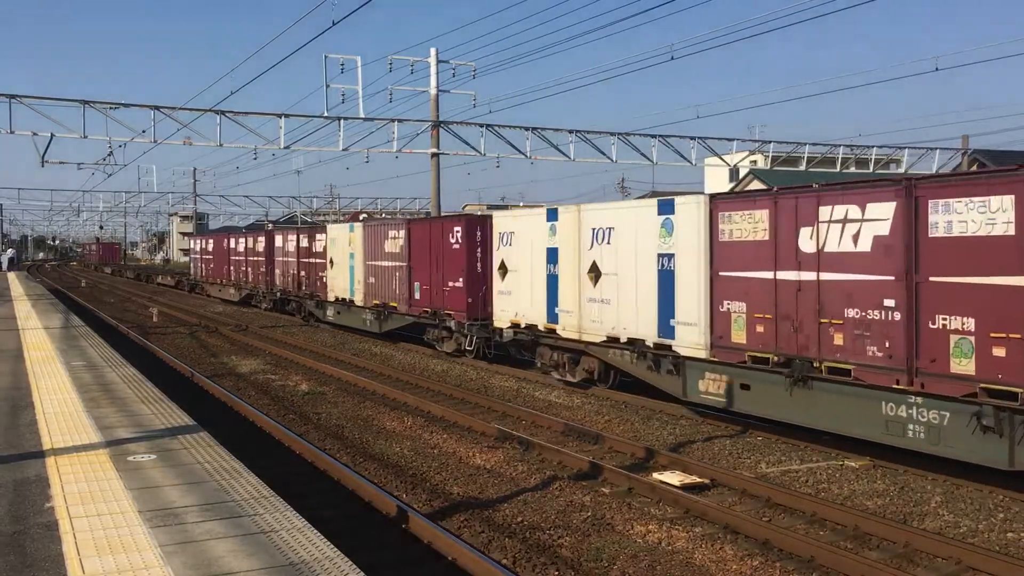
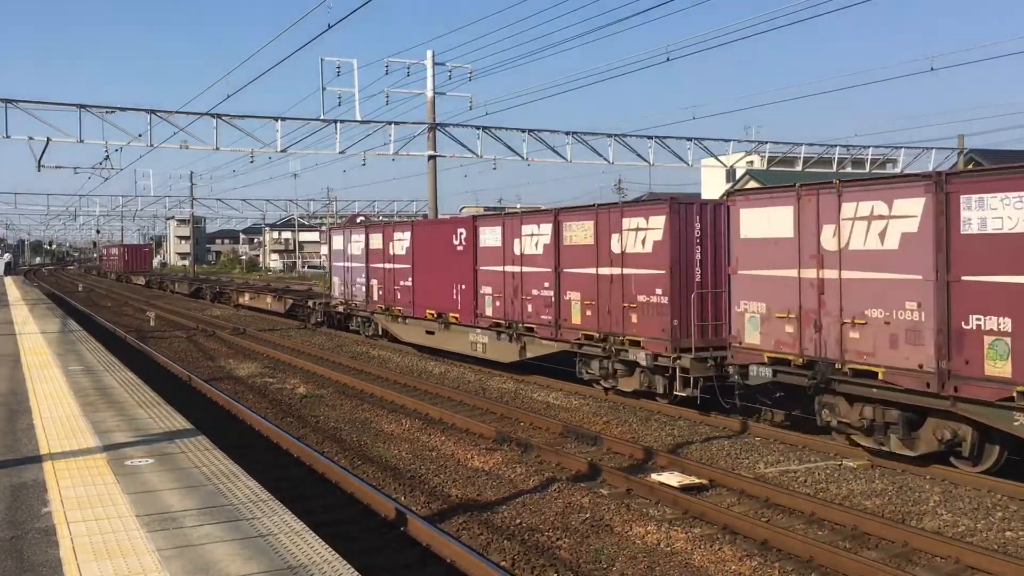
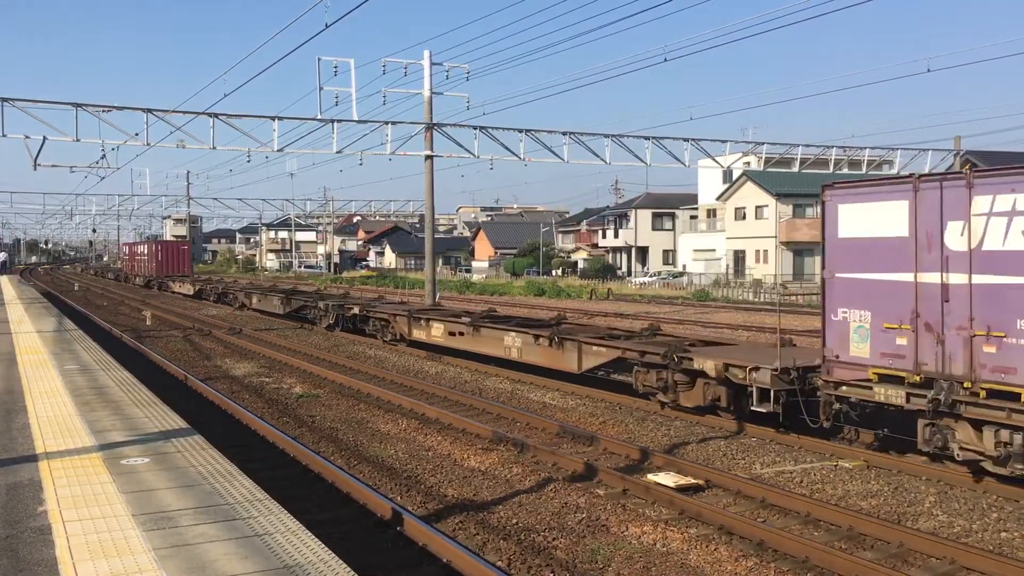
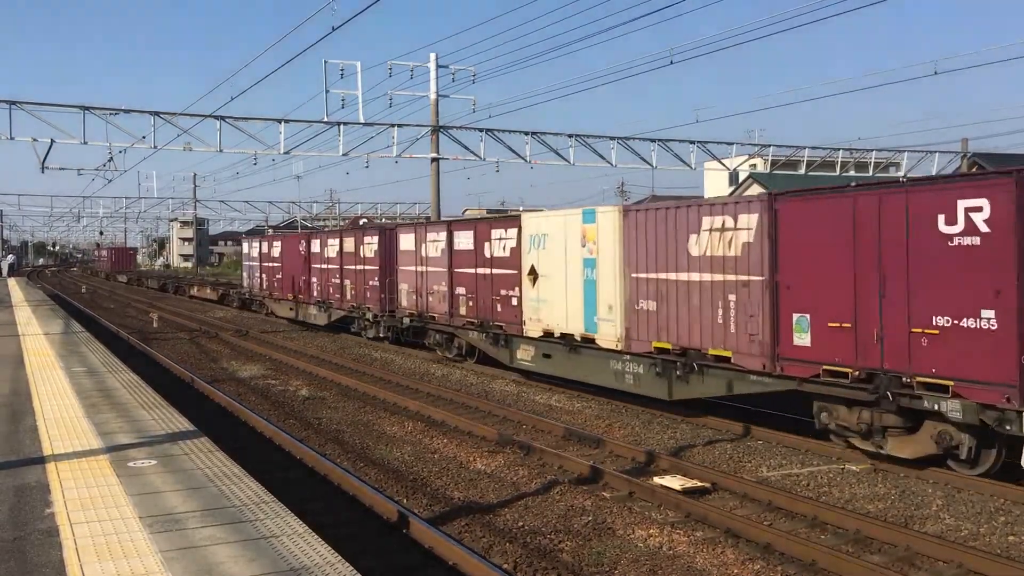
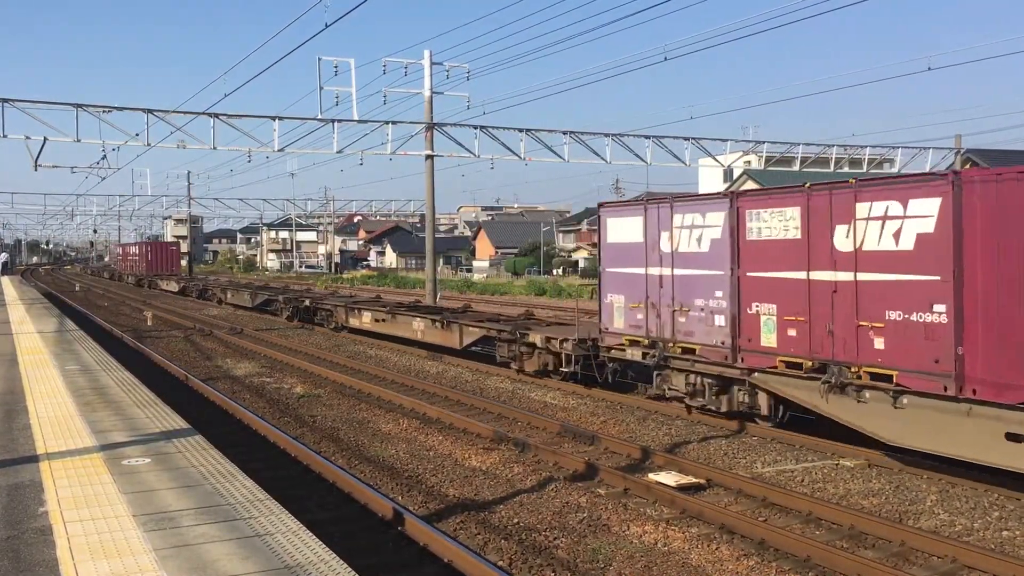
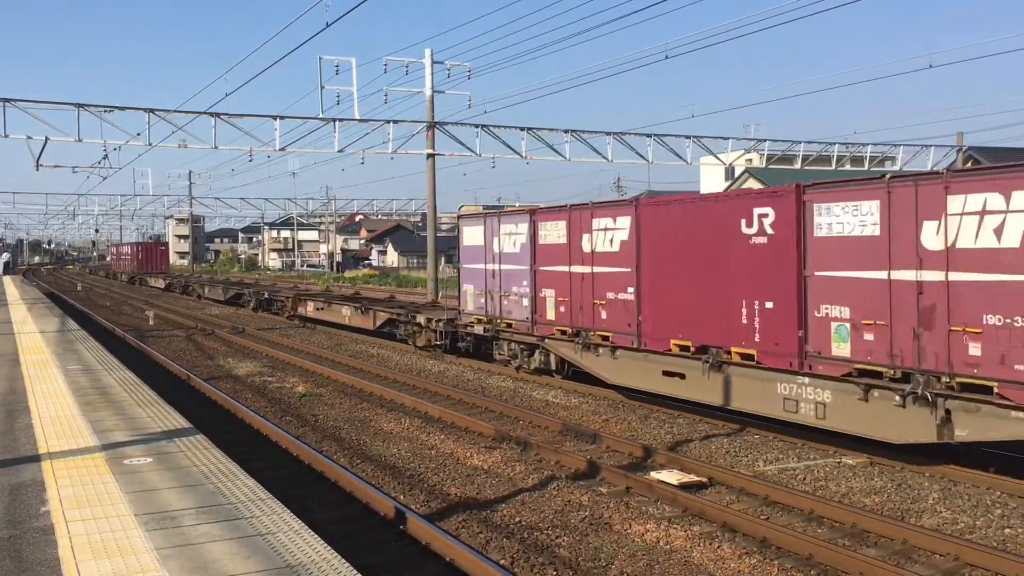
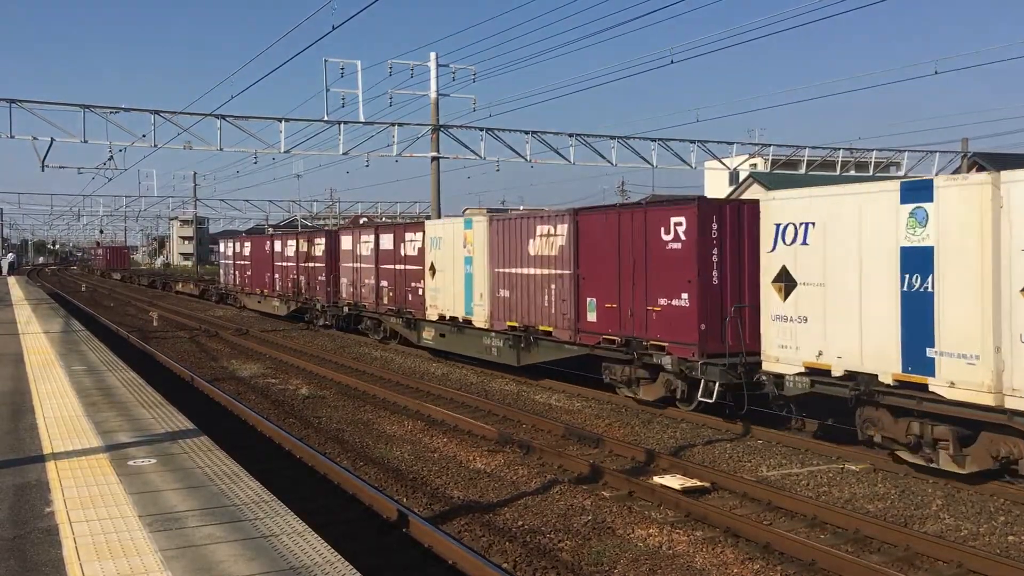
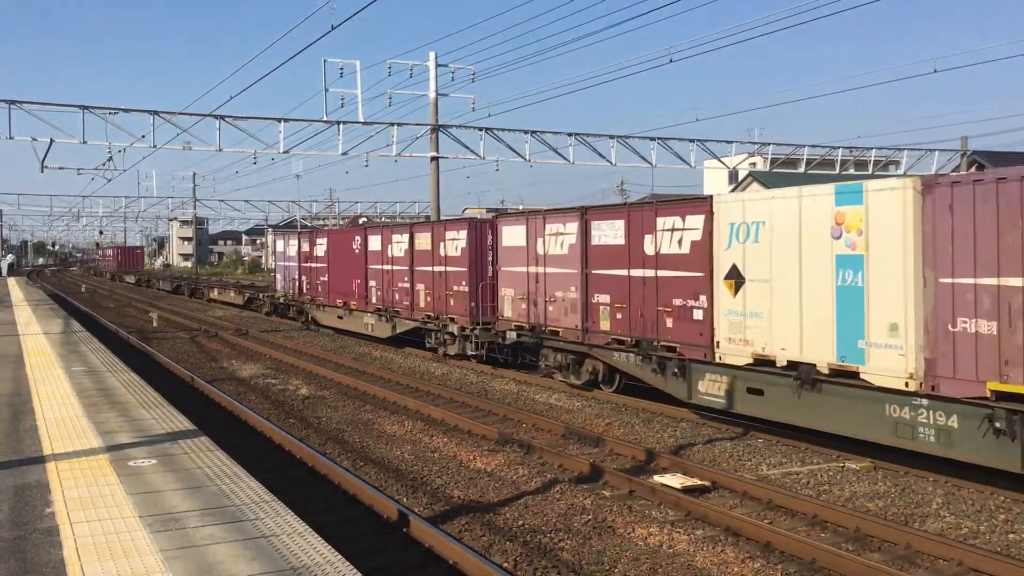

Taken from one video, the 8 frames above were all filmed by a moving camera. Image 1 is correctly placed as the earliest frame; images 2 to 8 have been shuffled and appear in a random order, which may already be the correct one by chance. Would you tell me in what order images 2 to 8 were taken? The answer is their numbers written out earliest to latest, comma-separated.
7, 4, 8, 2, 6, 5, 3
